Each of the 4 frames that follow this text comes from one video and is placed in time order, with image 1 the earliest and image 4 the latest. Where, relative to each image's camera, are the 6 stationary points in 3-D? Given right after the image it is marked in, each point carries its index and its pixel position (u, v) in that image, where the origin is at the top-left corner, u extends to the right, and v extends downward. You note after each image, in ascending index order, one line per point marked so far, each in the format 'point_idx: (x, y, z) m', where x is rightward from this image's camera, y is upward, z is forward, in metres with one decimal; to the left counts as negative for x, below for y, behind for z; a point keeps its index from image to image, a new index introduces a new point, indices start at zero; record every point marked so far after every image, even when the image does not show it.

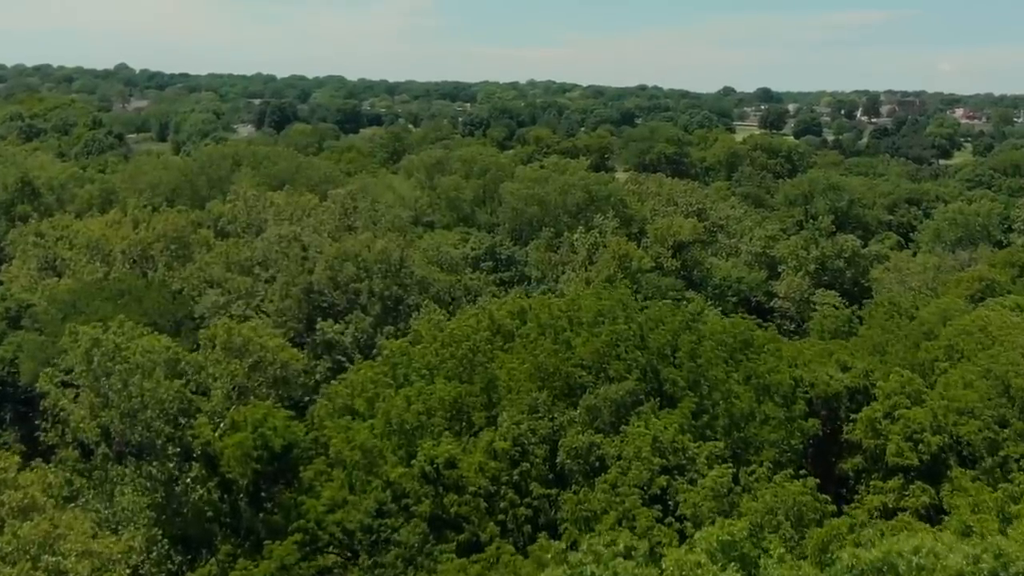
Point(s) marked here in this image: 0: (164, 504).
0: (-6.1, -3.8, +17.2) m
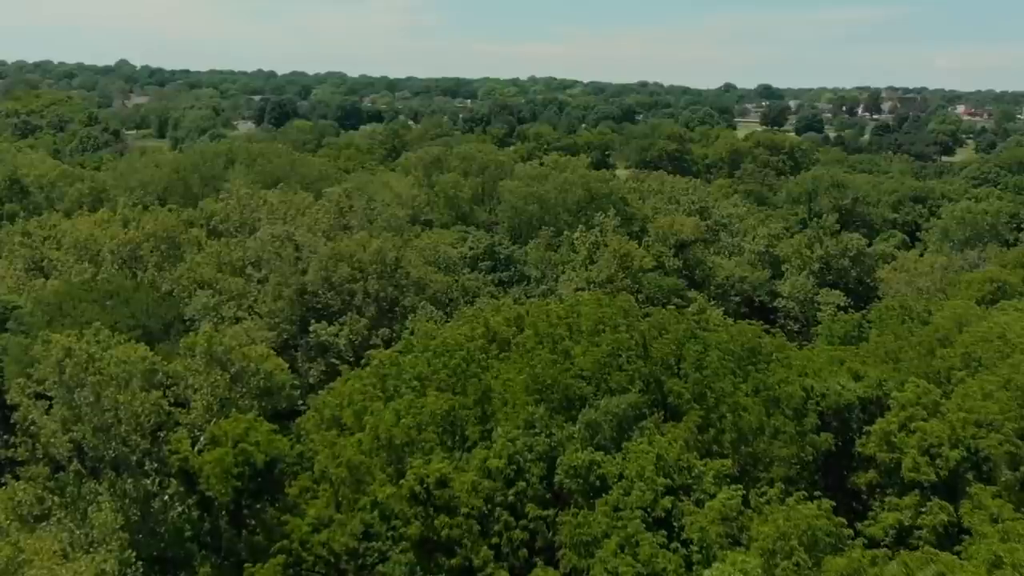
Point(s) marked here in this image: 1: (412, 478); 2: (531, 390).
0: (-6.1, -3.9, +16.3) m
1: (-1.6, -3.0, +15.8) m
2: (+0.3, -1.9, +18.0) m
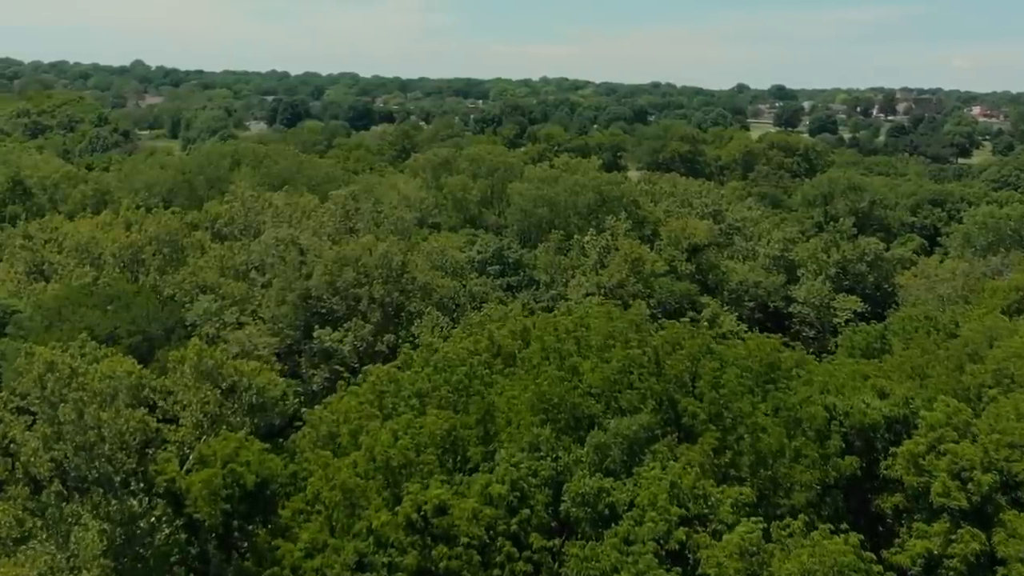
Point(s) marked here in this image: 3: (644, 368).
0: (-6.1, -4.1, +15.4) m
1: (-1.6, -3.2, +14.8) m
2: (+0.4, -2.1, +17.0) m
3: (+2.5, -1.5, +18.3) m
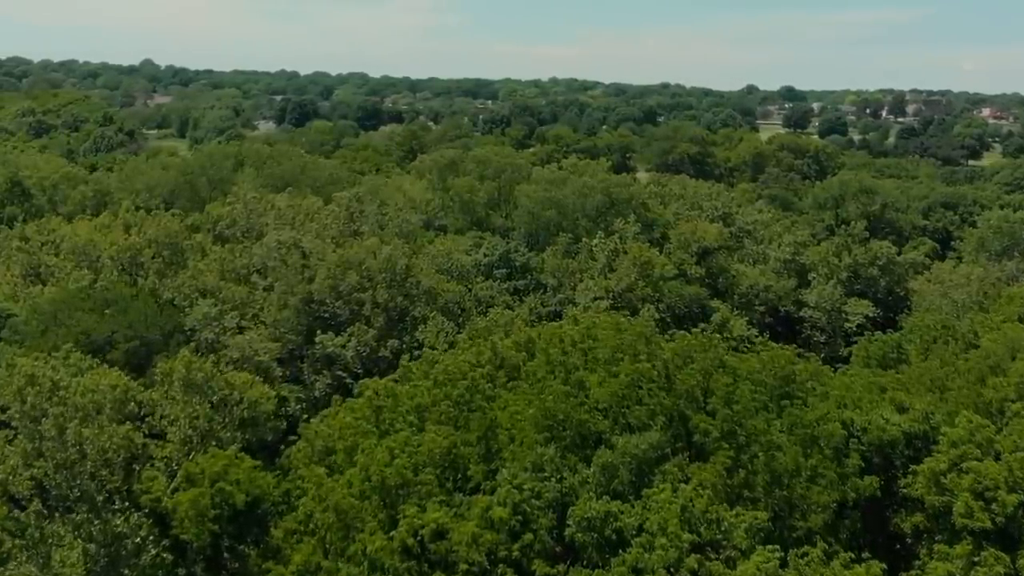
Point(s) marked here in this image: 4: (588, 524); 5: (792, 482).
0: (-6.0, -4.2, +14.7) m
1: (-1.5, -3.4, +14.1) m
2: (+0.5, -2.3, +16.2) m
3: (+2.5, -1.7, +17.5) m
4: (+1.1, -3.4, +14.4) m
5: (+4.5, -3.1, +15.8) m
